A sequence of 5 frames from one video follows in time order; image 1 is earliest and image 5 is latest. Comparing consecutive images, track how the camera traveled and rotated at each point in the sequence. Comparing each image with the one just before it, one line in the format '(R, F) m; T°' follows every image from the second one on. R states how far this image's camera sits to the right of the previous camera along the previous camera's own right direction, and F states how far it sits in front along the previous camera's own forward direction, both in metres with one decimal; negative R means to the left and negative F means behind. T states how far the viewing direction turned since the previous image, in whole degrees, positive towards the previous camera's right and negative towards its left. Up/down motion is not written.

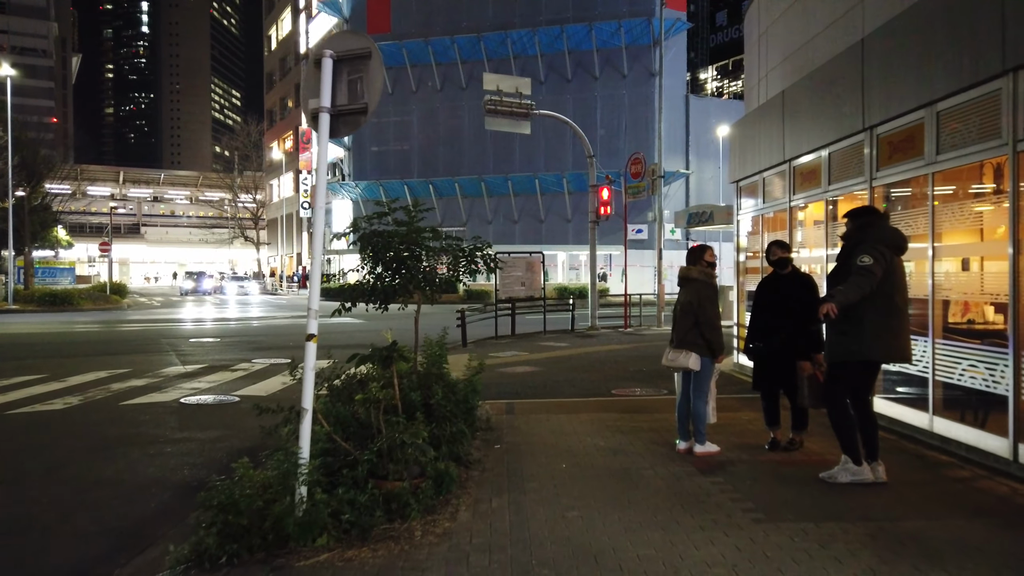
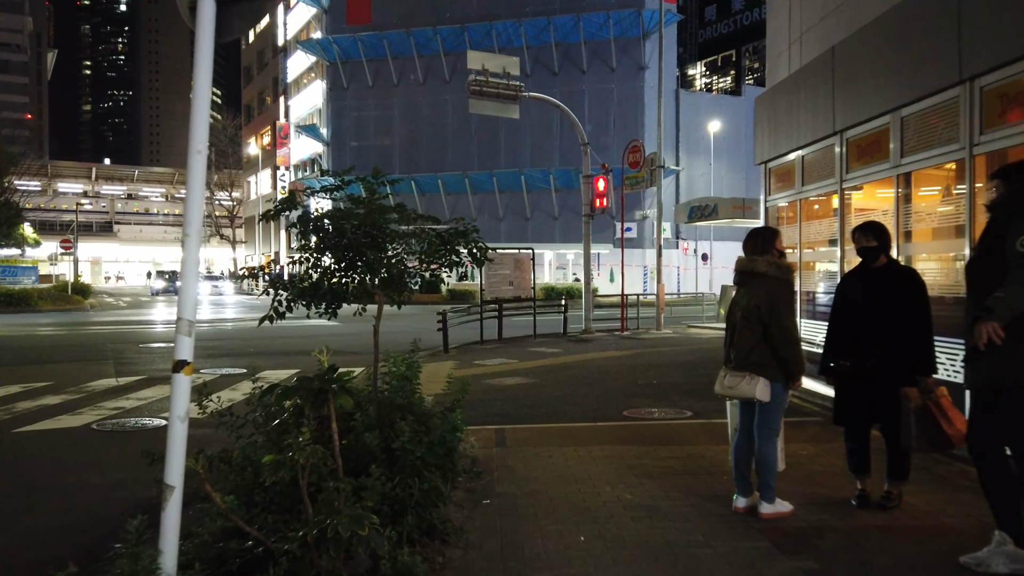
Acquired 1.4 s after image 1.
(-0.1, +1.9) m; +1°
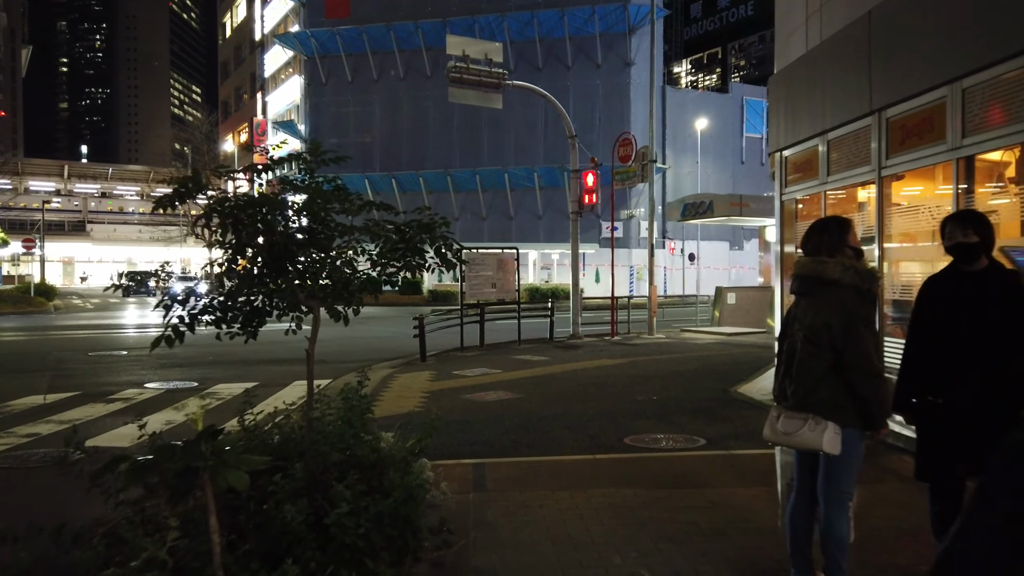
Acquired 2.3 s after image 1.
(0.0, +1.3) m; +1°
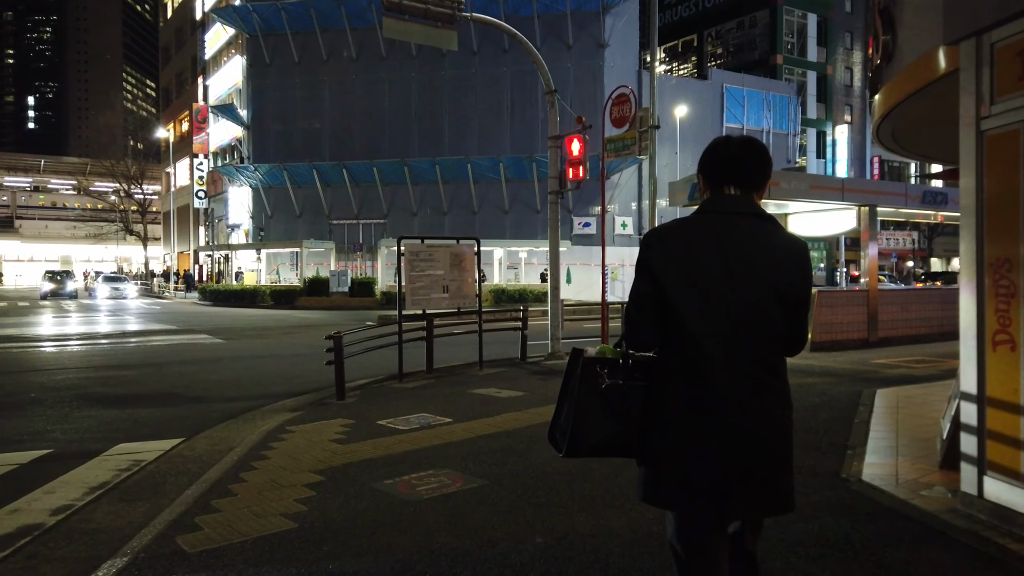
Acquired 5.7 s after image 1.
(+0.1, +4.5) m; +3°
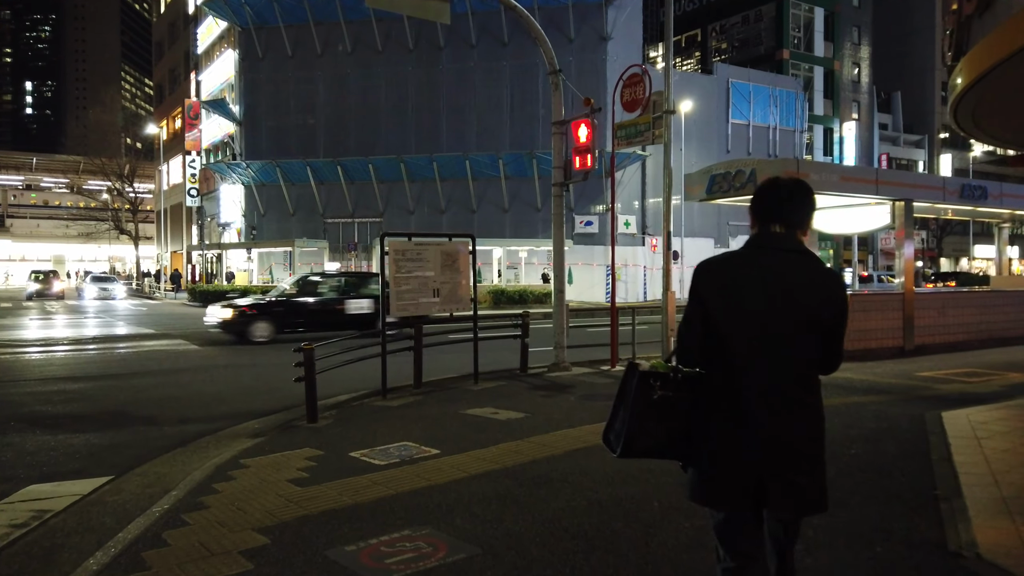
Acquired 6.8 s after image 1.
(0.0, +1.4) m; 0°
